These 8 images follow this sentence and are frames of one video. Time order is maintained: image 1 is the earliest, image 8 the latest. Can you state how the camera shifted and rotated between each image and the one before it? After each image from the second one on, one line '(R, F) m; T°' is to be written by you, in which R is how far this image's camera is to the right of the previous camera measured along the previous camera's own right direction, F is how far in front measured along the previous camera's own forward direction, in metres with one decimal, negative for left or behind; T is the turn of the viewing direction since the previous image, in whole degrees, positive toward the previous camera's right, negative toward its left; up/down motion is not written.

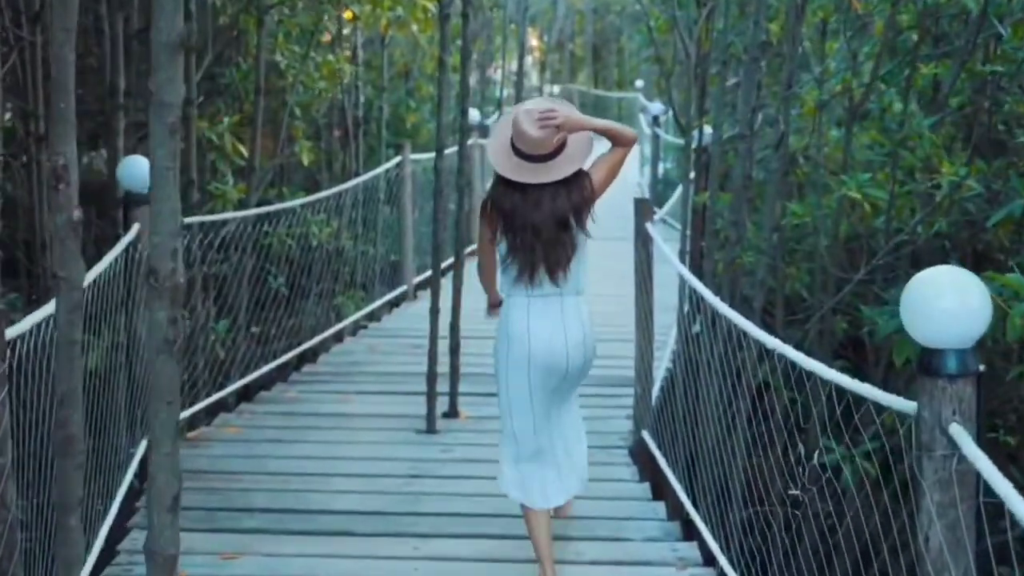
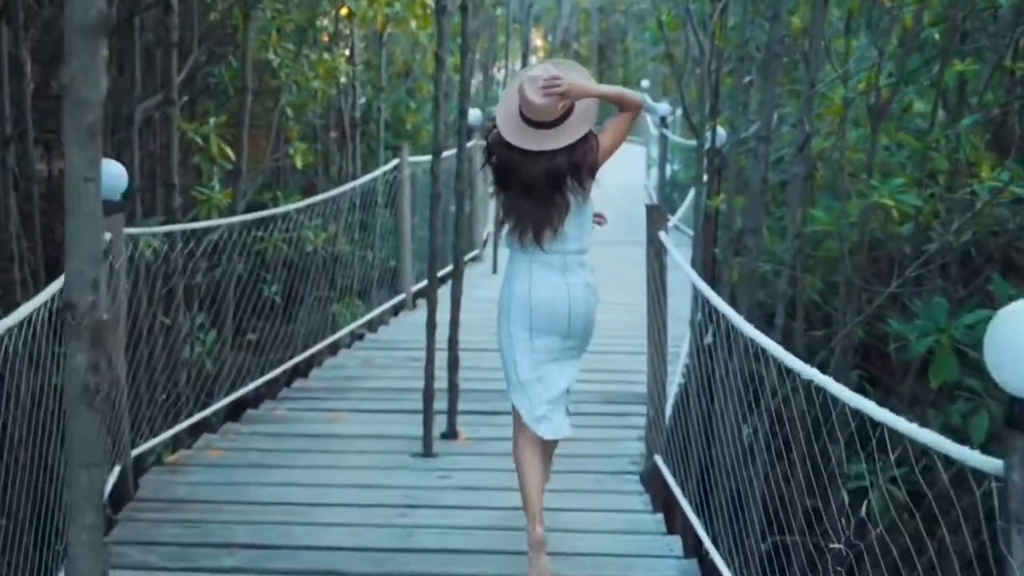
(0.0, +0.3) m; 0°
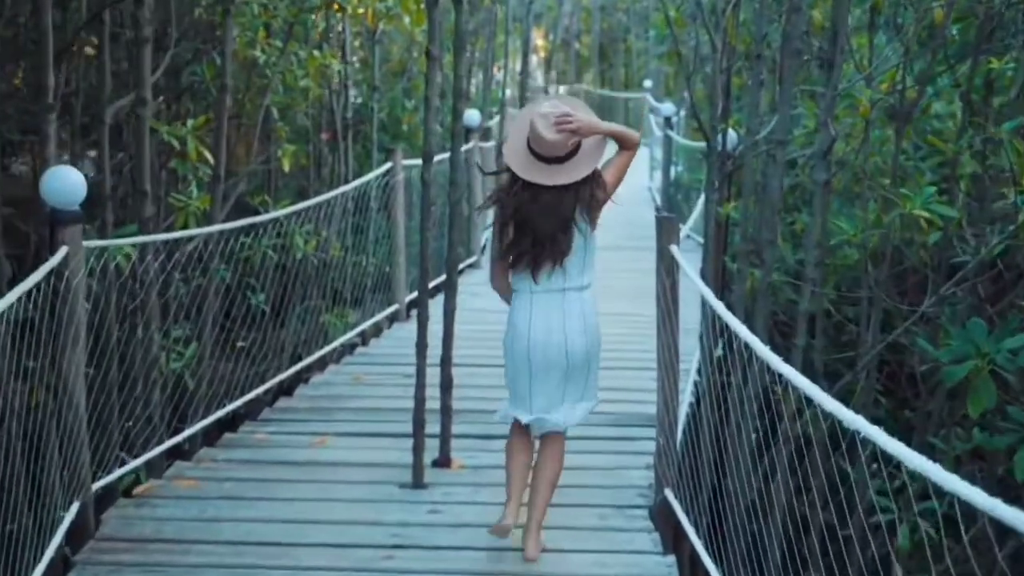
(0.0, +0.3) m; 0°
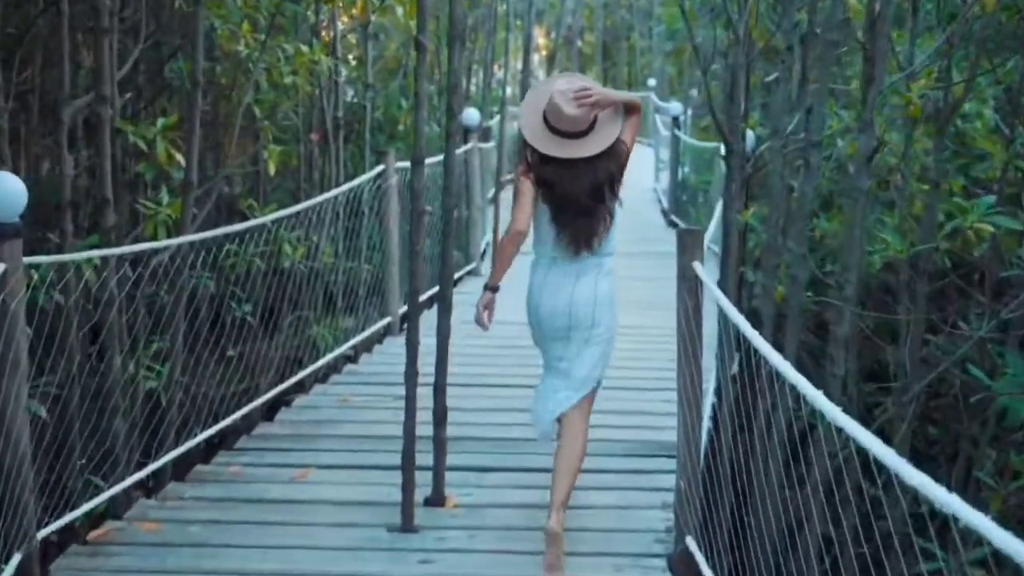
(0.0, +0.4) m; 0°
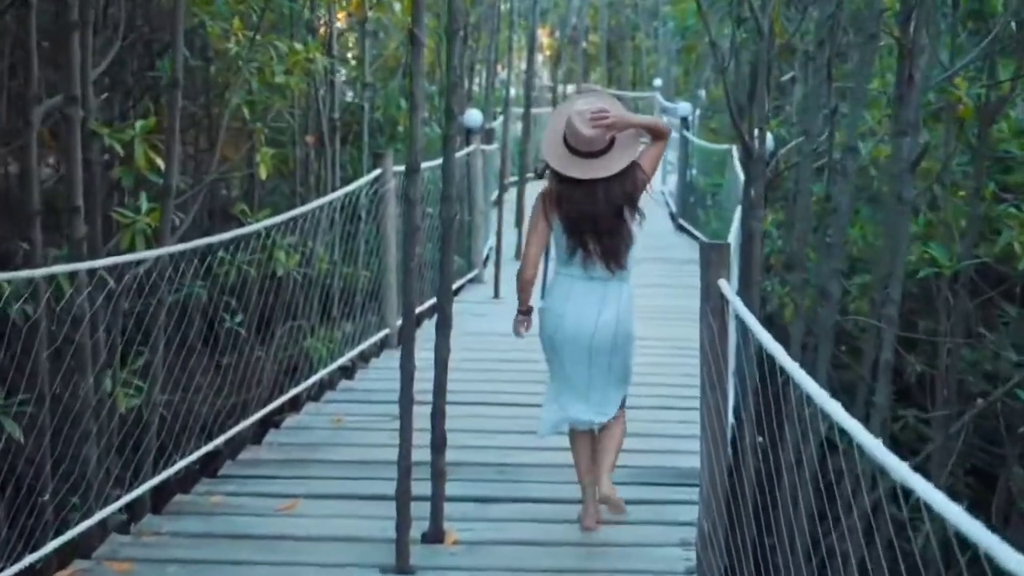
(0.0, +0.3) m; 0°
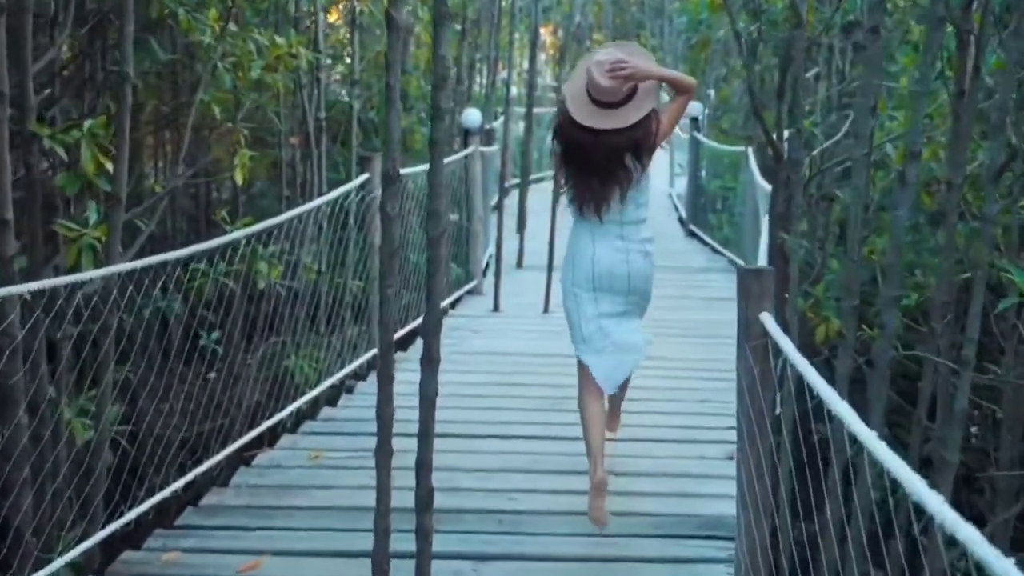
(0.0, +0.5) m; 0°
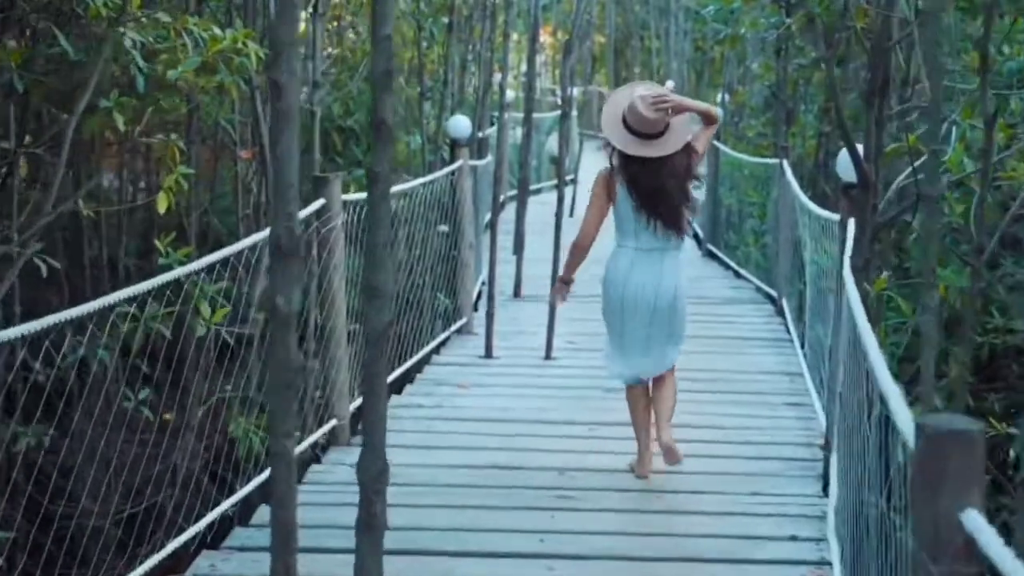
(0.0, +1.1) m; 0°
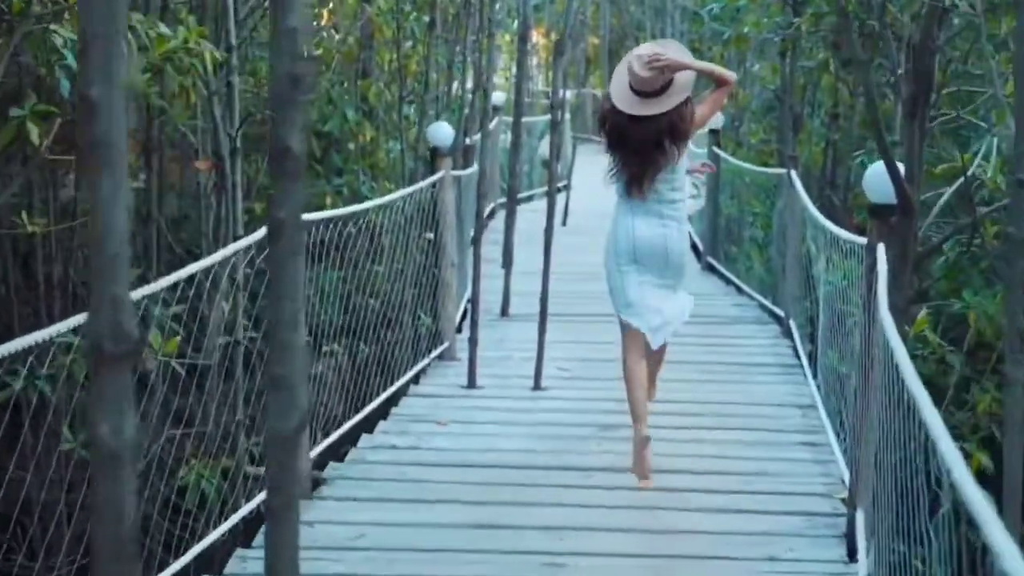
(0.0, +0.5) m; 0°
